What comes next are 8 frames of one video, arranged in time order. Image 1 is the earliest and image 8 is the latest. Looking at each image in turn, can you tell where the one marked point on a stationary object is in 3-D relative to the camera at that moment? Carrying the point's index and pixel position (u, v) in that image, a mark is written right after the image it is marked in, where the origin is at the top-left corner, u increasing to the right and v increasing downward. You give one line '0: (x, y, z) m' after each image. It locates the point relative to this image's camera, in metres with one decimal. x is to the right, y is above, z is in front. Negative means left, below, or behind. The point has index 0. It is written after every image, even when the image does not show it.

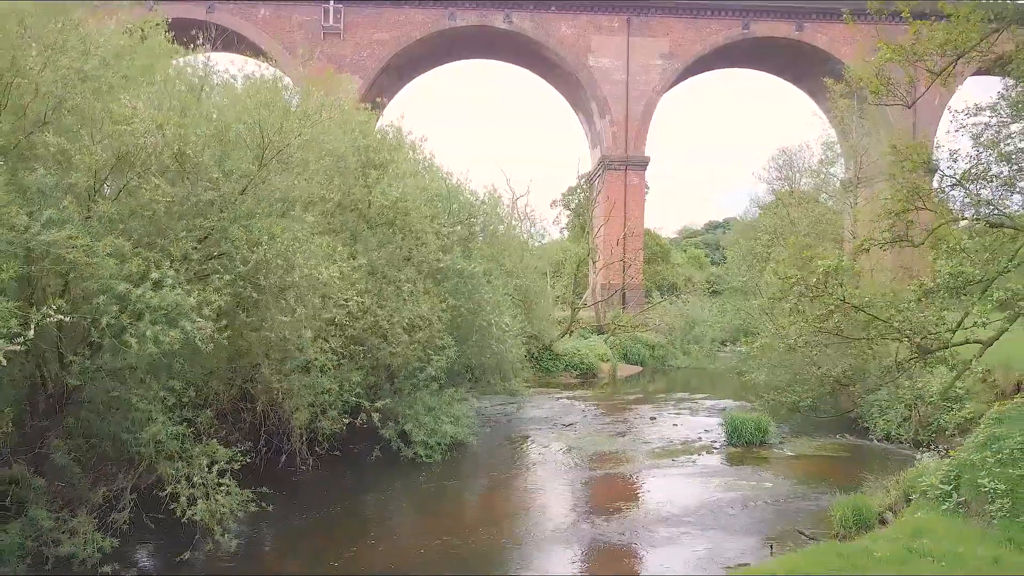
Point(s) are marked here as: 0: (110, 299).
0: (-5.3, -0.1, +7.0) m
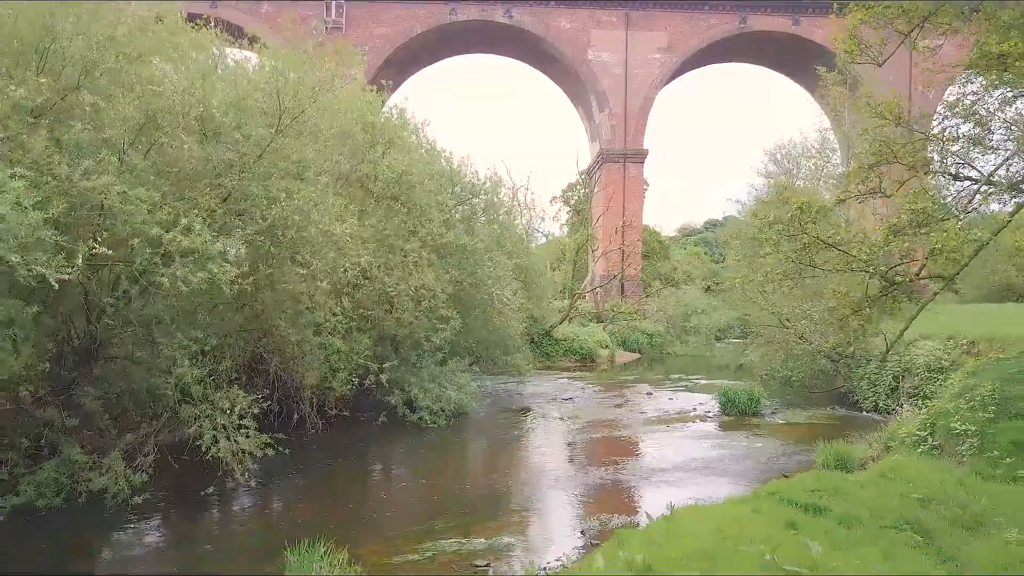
0: (-5.3, +0.7, +7.5) m
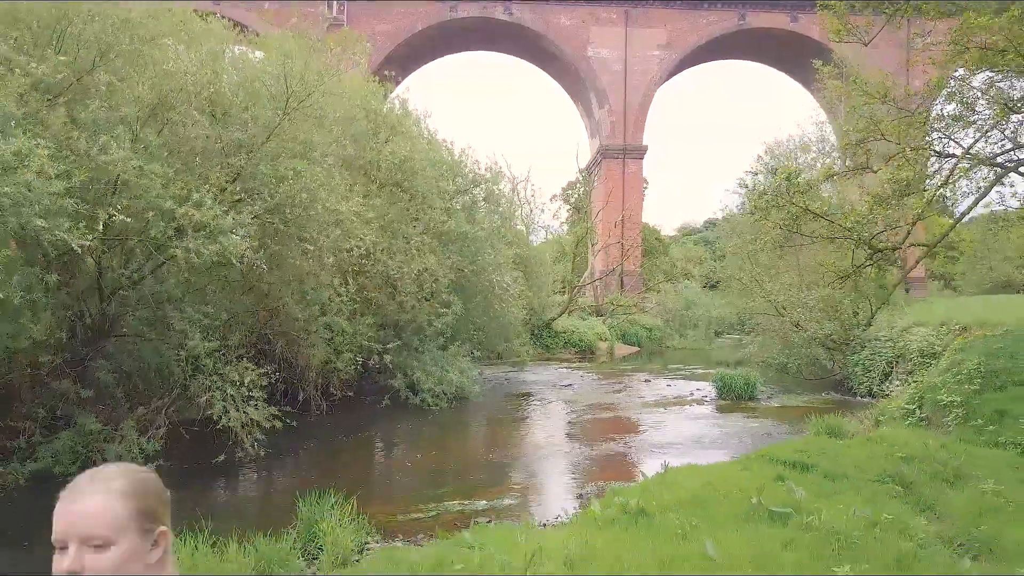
0: (-5.3, +1.1, +7.8) m
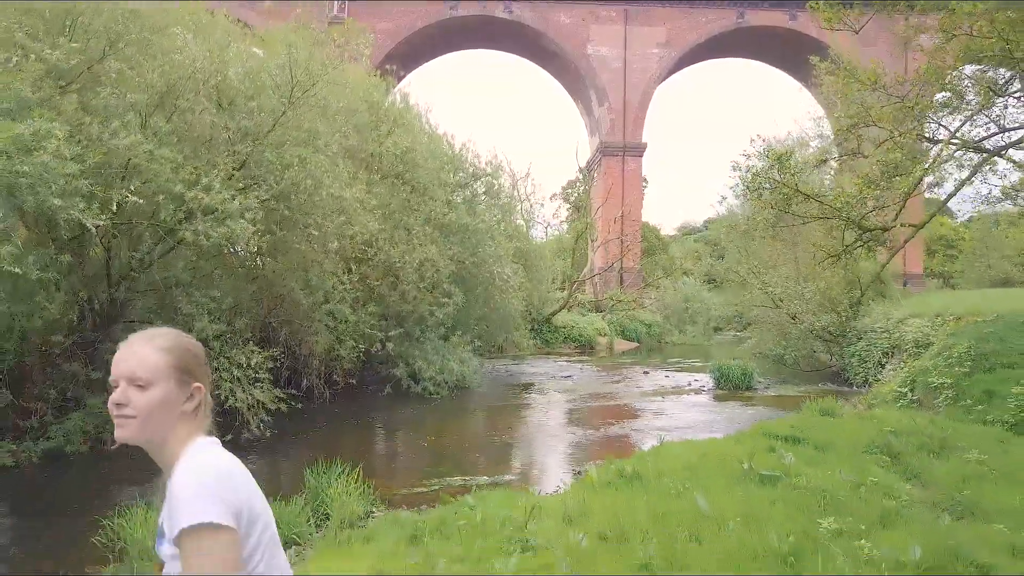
0: (-5.3, +1.4, +8.0) m
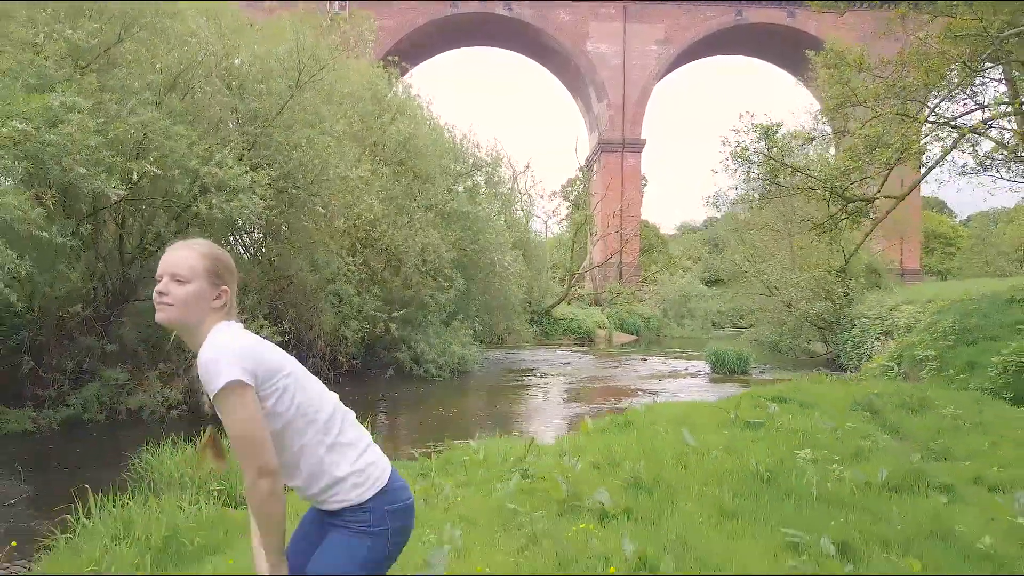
0: (-5.3, +1.8, +8.4) m
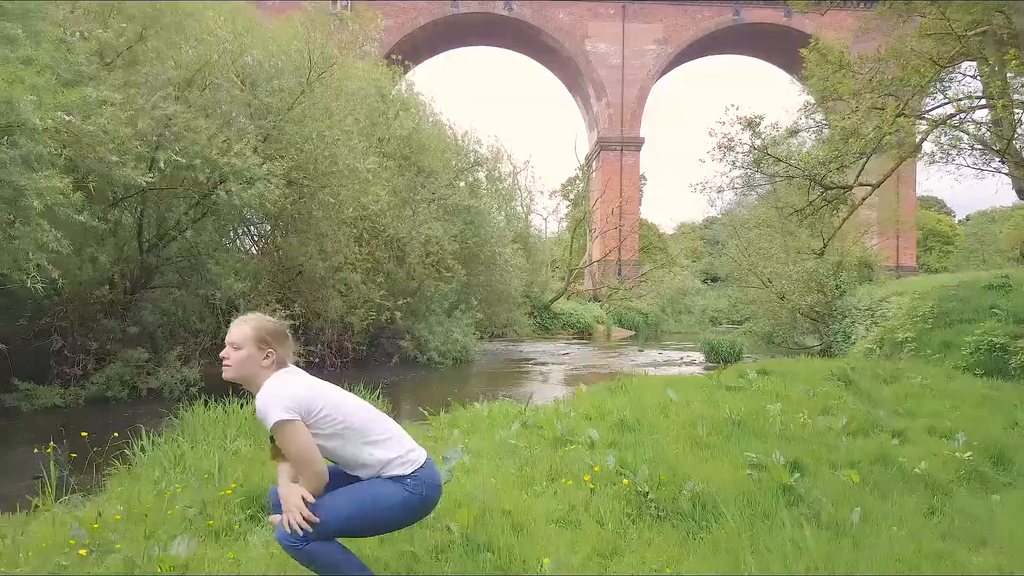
0: (-5.2, +2.1, +8.9) m
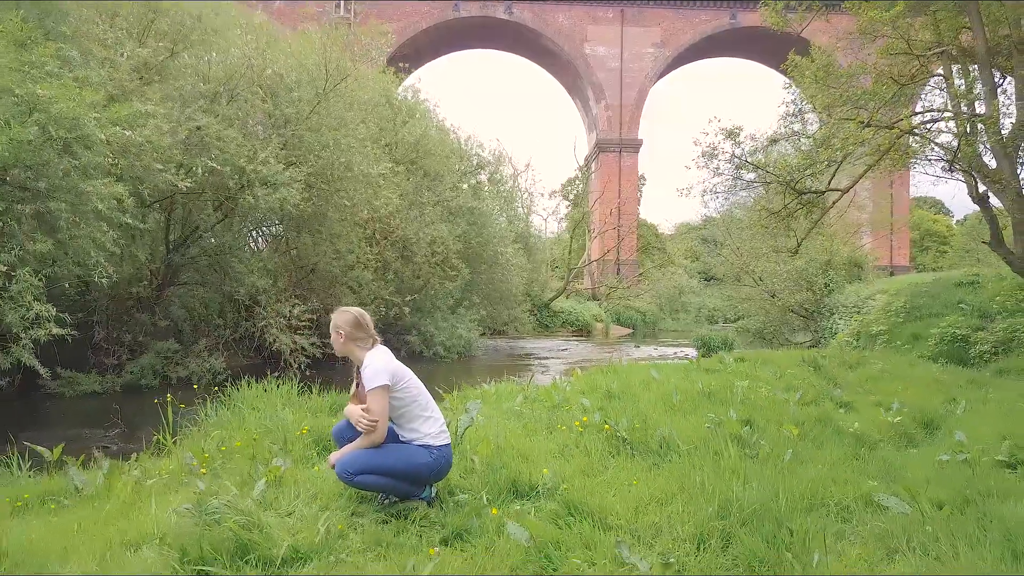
0: (-5.2, +2.1, +9.7) m
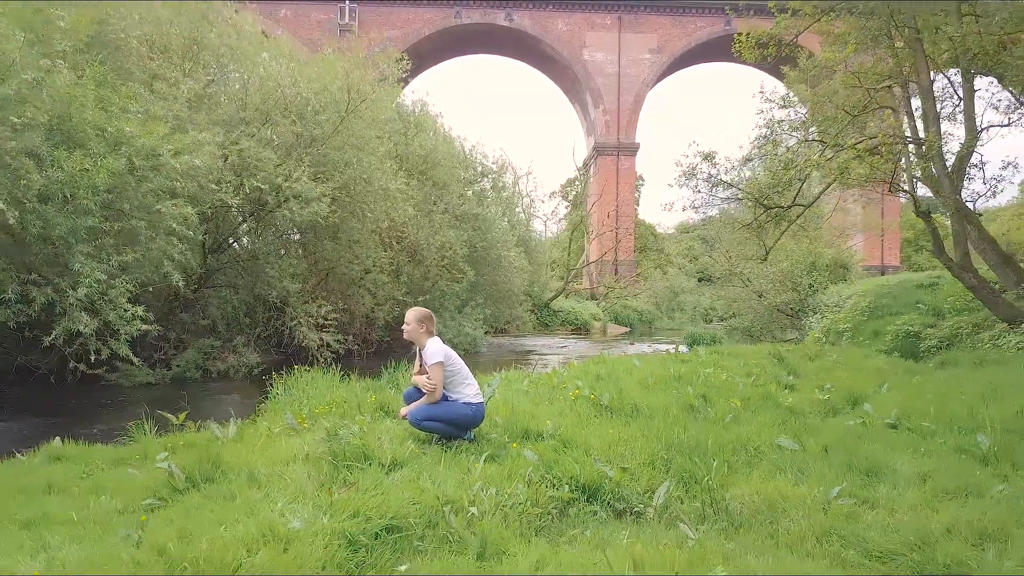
0: (-5.1, +2.1, +11.0) m
